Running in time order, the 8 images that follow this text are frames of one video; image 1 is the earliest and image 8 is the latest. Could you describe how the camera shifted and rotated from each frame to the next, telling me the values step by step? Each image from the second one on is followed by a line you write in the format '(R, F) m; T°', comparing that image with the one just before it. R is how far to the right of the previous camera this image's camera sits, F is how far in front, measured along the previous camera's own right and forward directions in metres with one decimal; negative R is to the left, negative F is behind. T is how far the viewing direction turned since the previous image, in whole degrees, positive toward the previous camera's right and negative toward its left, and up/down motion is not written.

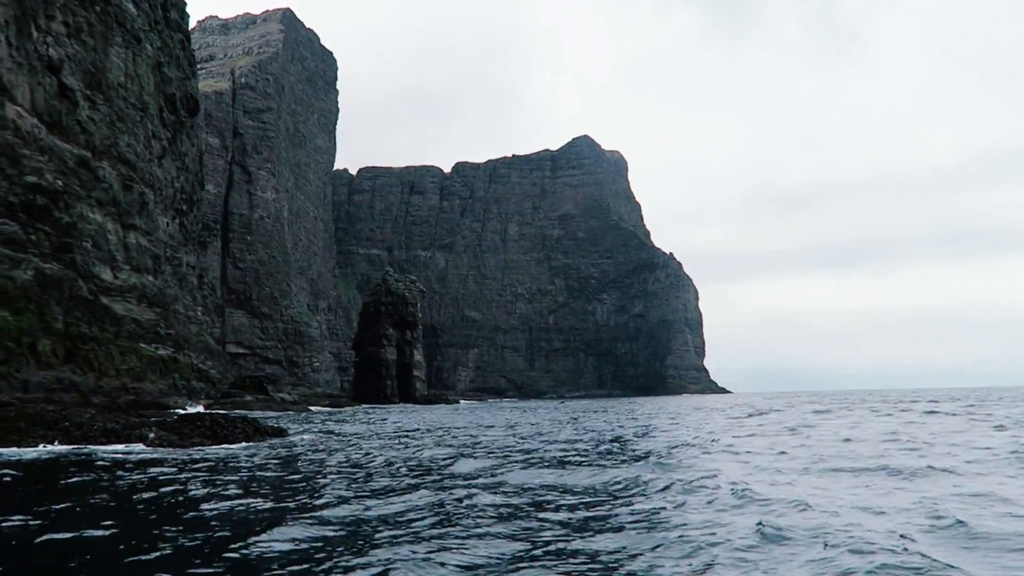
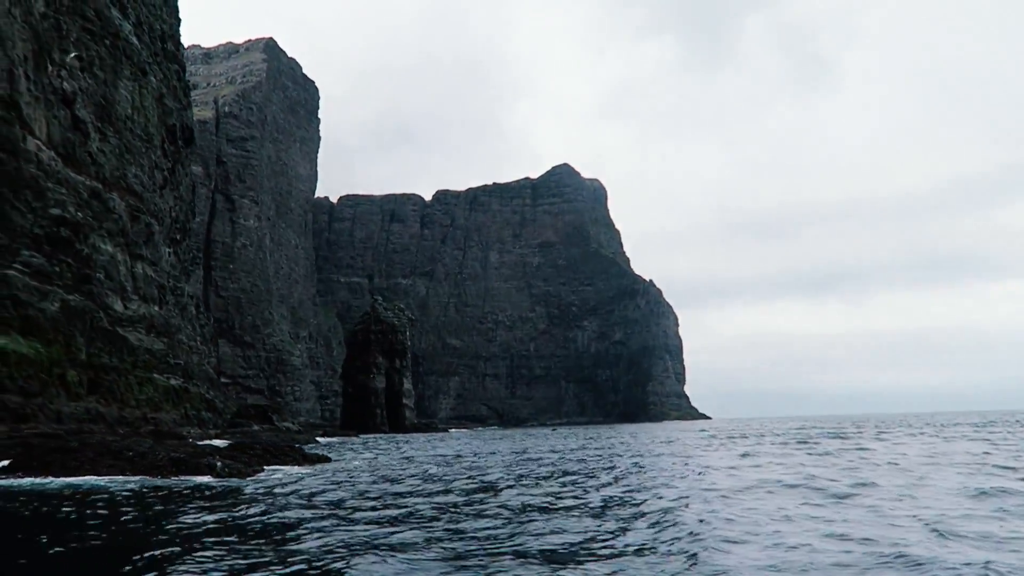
(-2.6, -1.2) m; +2°
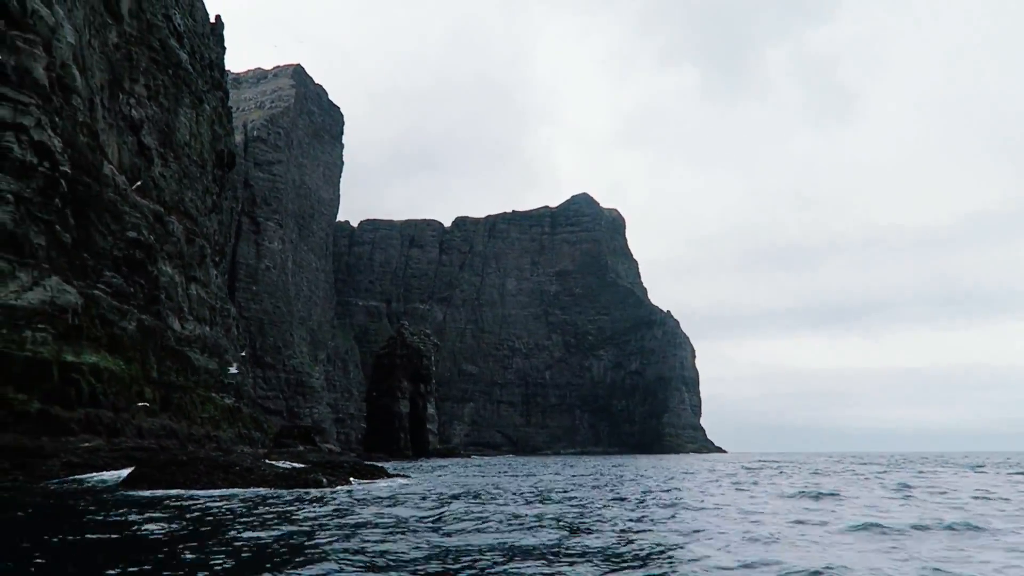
(-2.8, -1.3) m; -1°
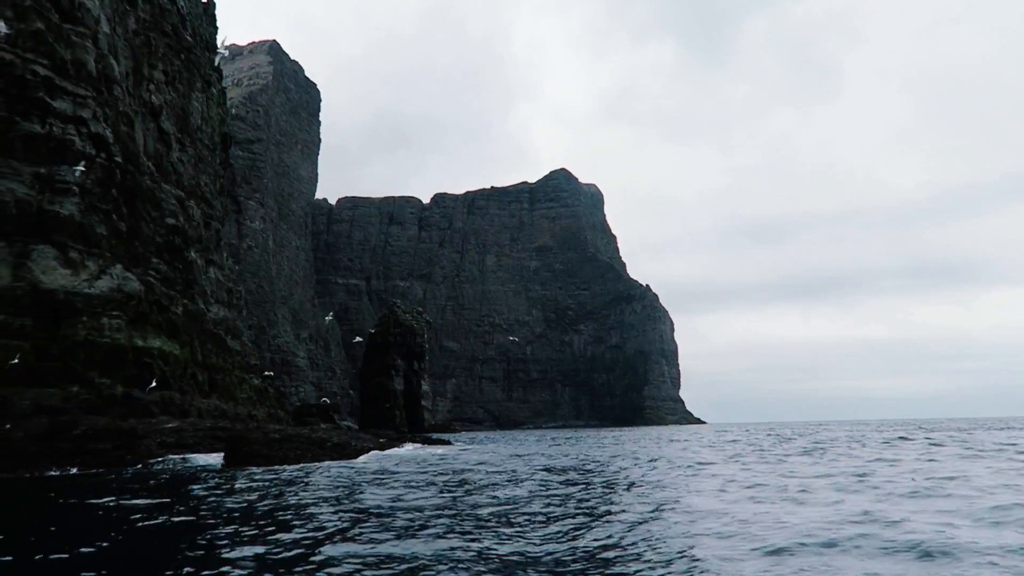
(-3.7, -2.0) m; +2°
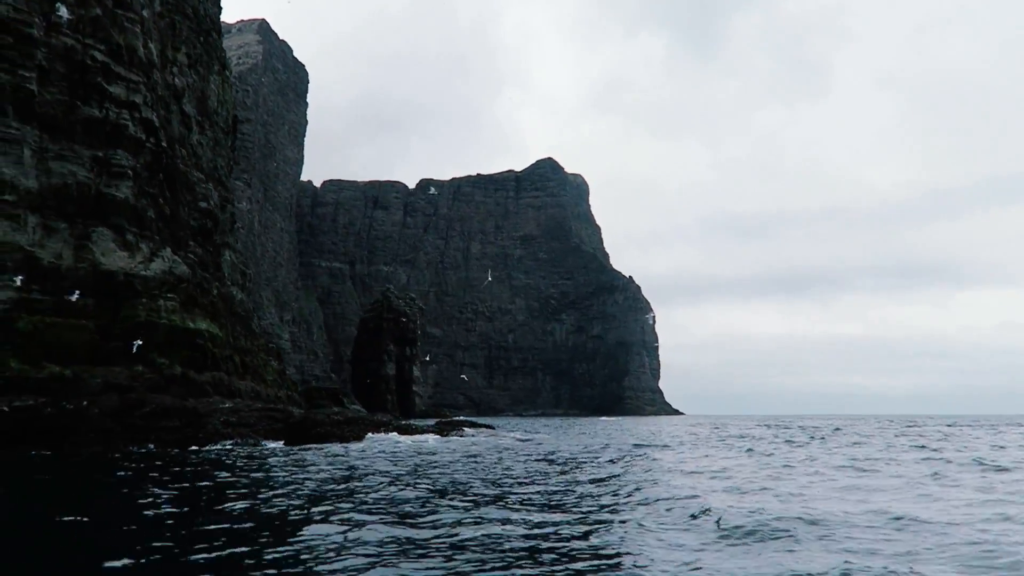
(-3.1, -1.5) m; +2°
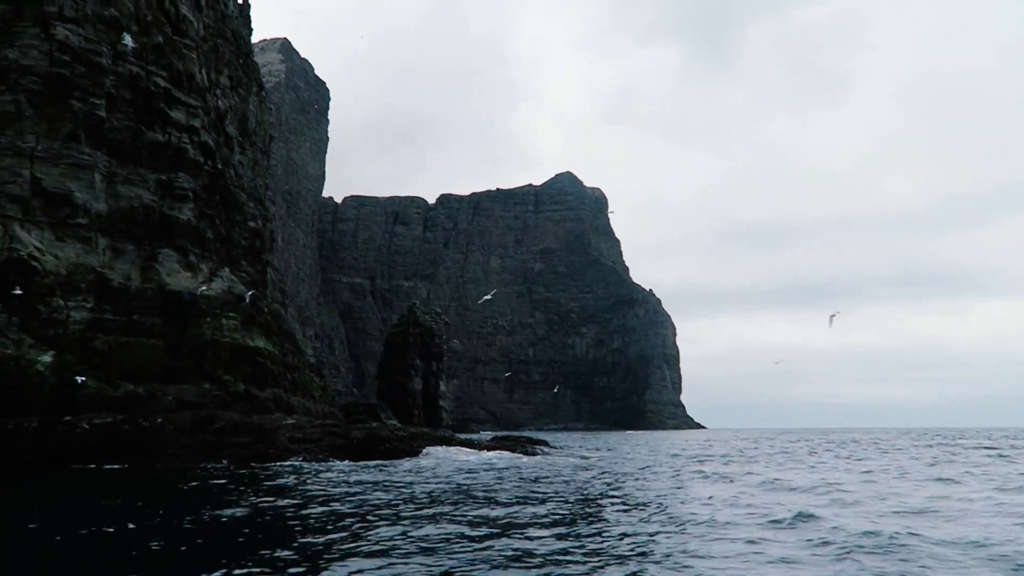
(-1.8, -0.5) m; -1°
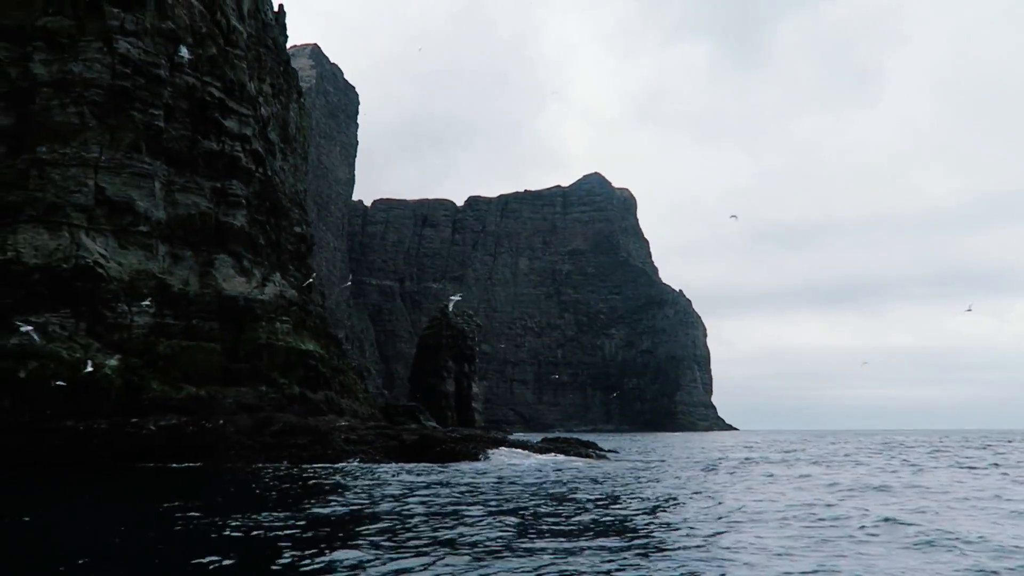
(-1.0, -0.3) m; -2°
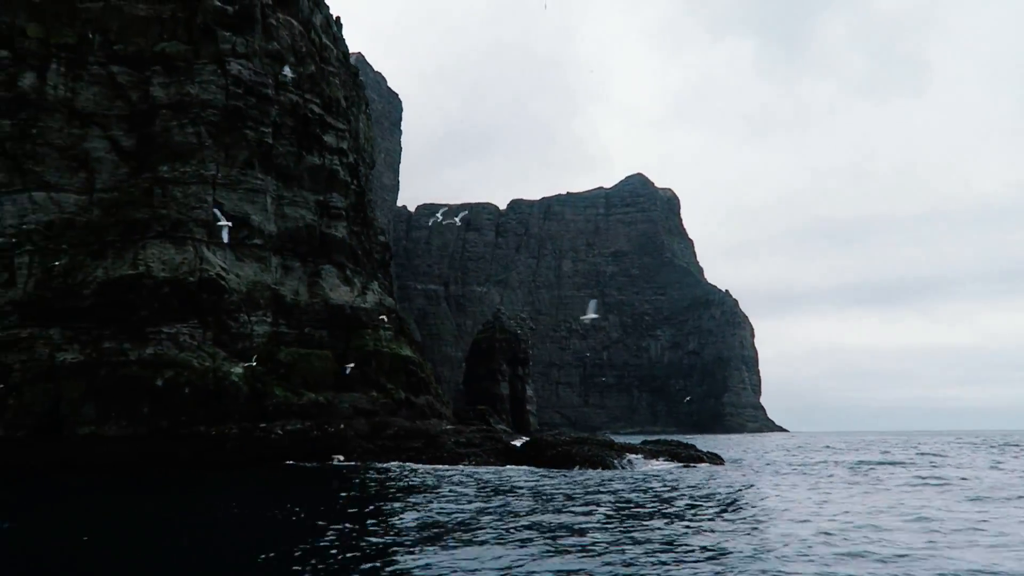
(-2.9, -0.7) m; -3°
